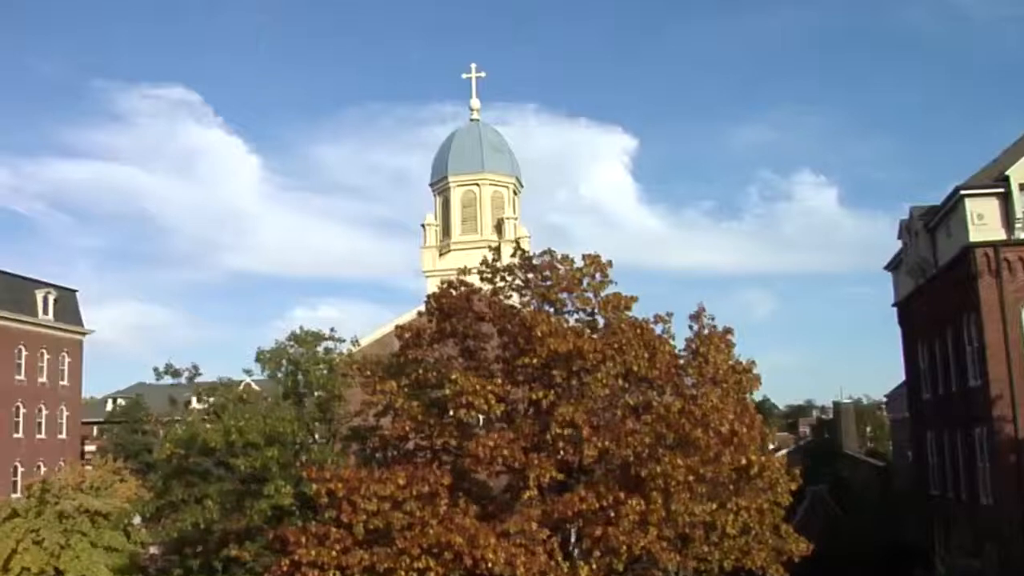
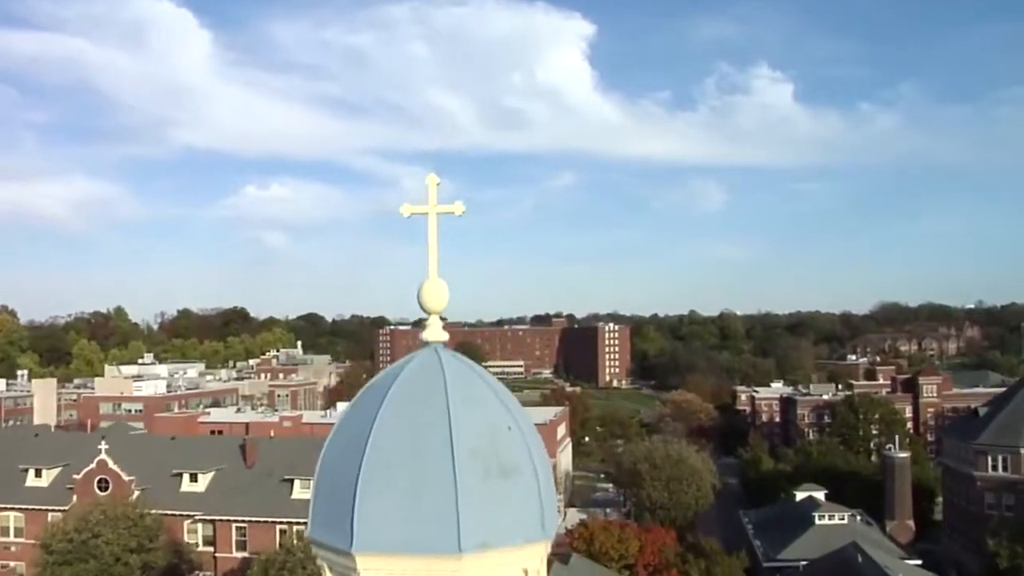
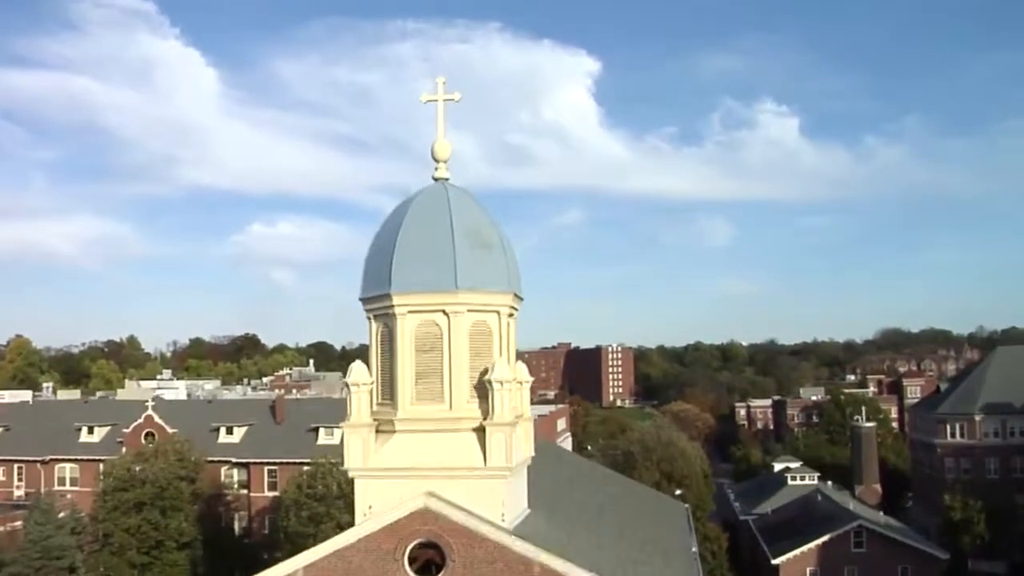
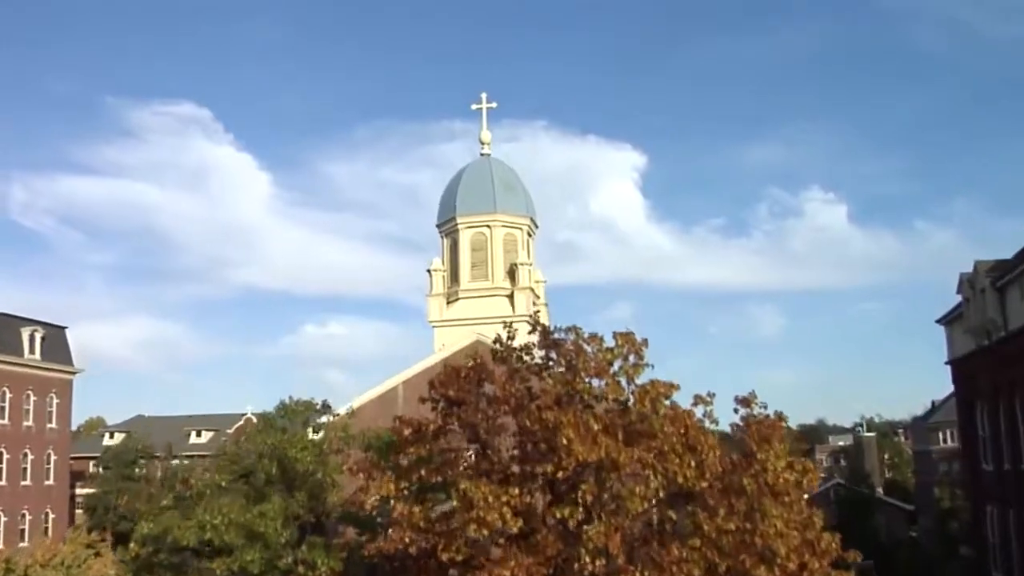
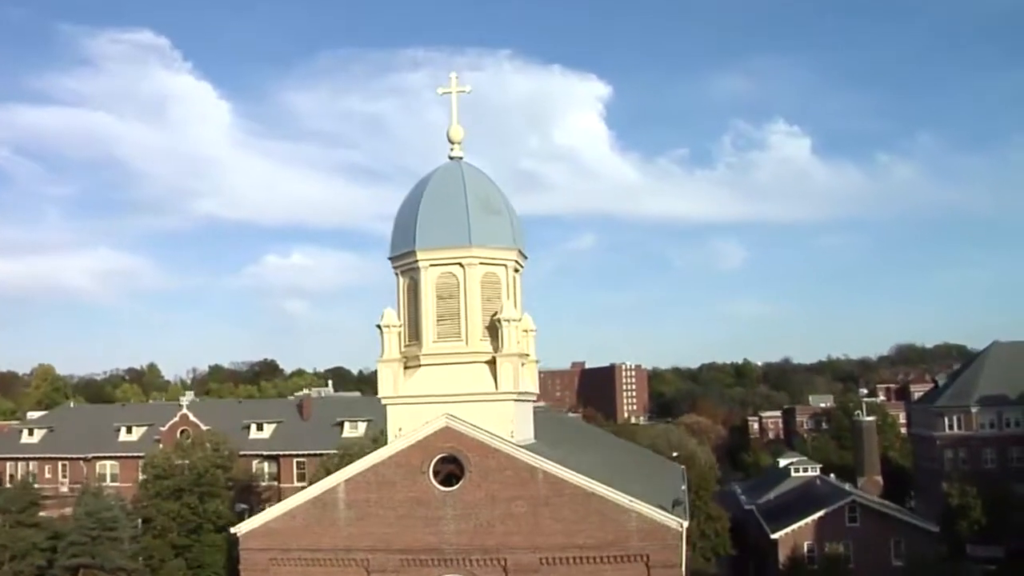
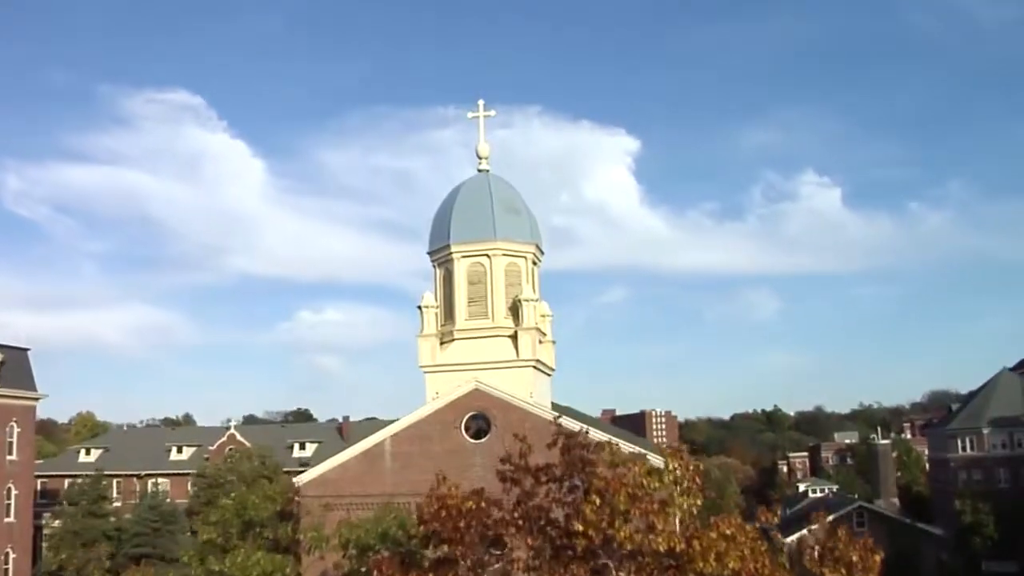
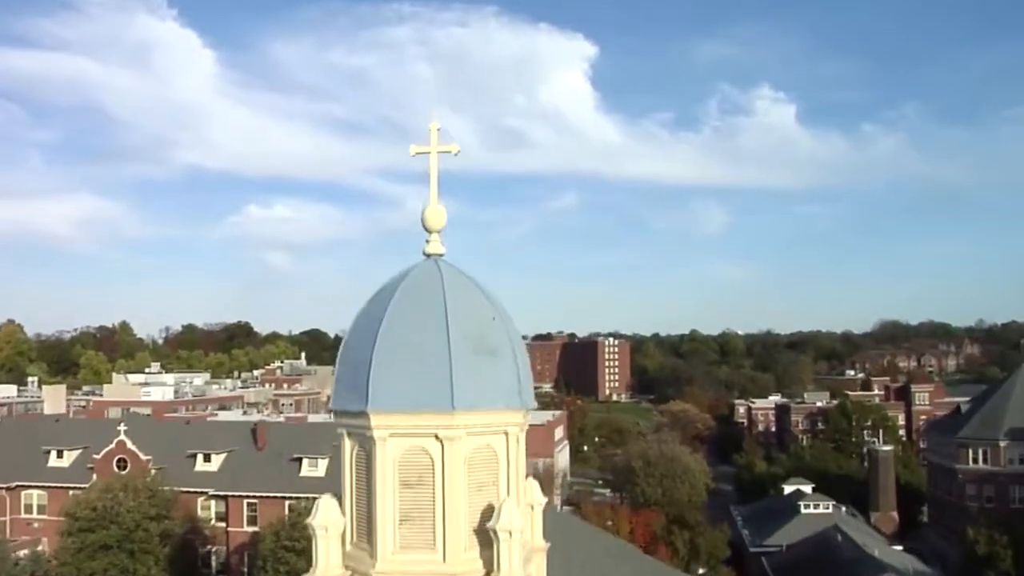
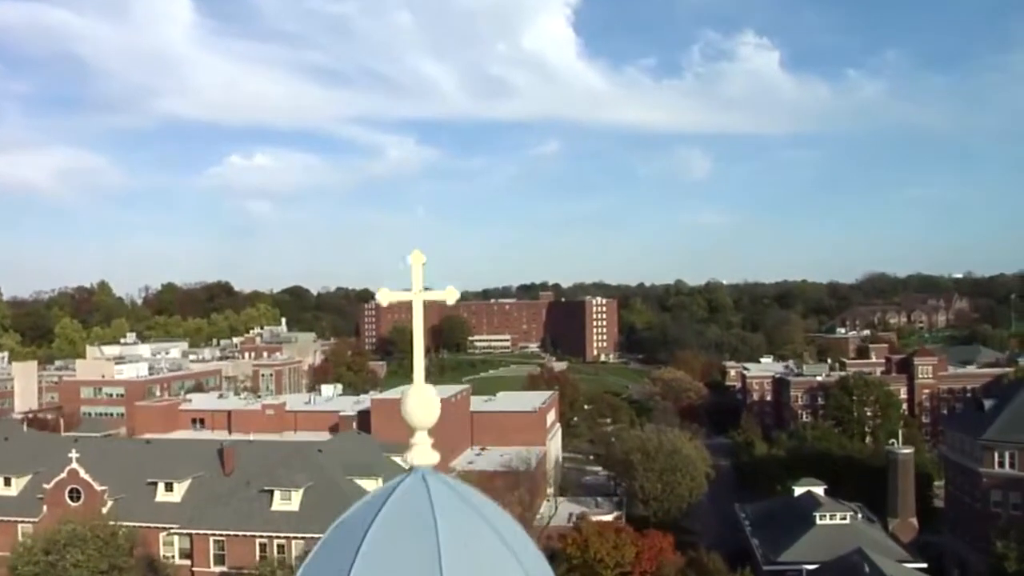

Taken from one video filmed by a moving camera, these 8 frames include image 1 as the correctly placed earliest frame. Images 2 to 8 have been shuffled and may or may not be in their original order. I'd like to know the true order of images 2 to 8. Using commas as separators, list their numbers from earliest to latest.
4, 6, 5, 3, 7, 2, 8
